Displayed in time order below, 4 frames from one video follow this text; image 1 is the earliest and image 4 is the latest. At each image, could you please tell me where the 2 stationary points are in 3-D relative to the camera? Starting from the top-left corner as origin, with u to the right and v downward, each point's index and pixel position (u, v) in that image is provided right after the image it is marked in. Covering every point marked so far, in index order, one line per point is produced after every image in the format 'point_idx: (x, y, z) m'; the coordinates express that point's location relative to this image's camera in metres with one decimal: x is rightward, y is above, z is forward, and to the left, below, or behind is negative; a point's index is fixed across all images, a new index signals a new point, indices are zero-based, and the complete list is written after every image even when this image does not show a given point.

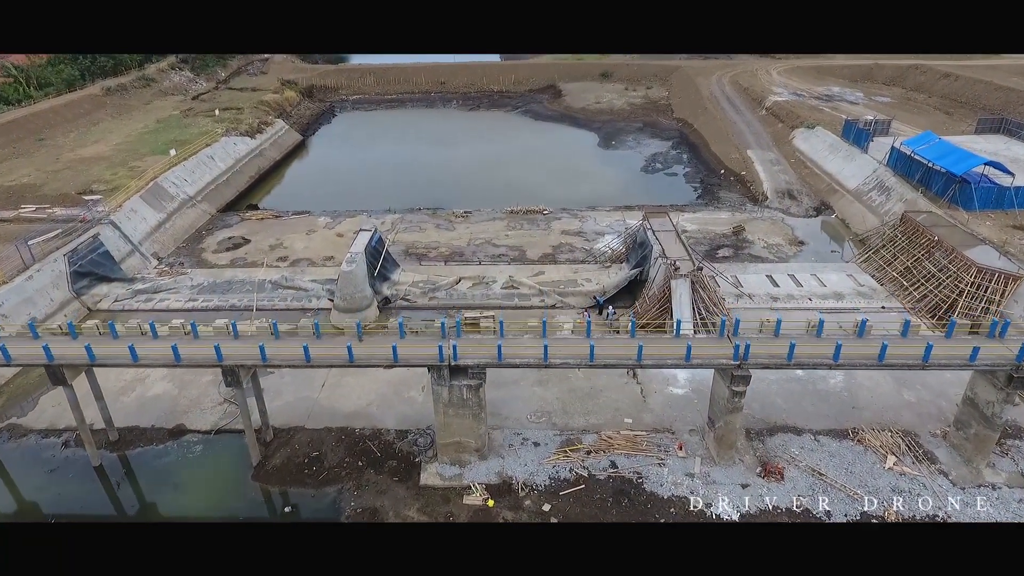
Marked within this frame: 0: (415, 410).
0: (-2.8, -3.6, +17.4) m
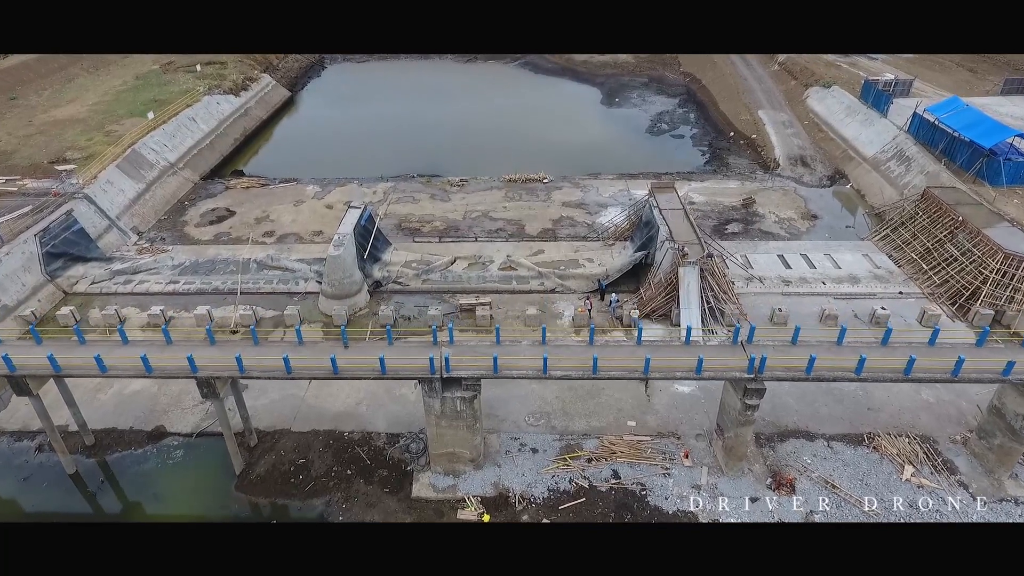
0: (-2.9, -3.4, +16.5) m
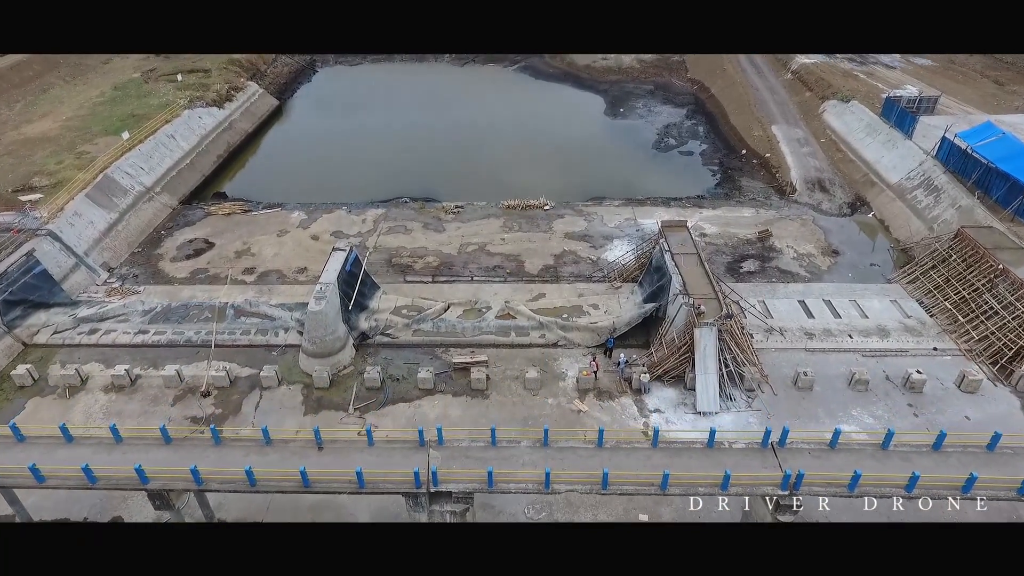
0: (-3.0, -5.3, +14.8) m
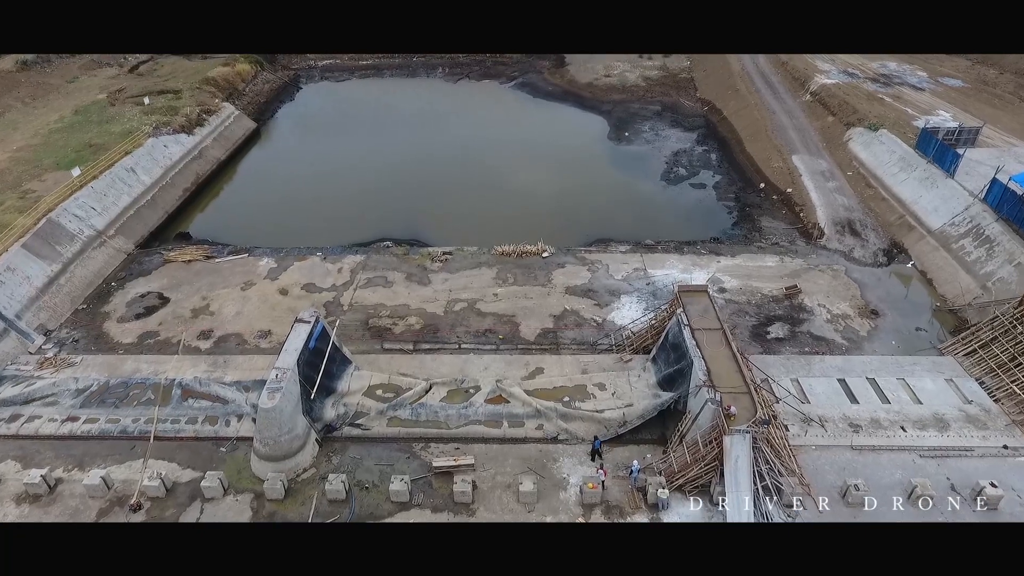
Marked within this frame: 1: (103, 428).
0: (-3.2, -7.6, +11.7) m
1: (-11.9, -4.1, +17.3) m
